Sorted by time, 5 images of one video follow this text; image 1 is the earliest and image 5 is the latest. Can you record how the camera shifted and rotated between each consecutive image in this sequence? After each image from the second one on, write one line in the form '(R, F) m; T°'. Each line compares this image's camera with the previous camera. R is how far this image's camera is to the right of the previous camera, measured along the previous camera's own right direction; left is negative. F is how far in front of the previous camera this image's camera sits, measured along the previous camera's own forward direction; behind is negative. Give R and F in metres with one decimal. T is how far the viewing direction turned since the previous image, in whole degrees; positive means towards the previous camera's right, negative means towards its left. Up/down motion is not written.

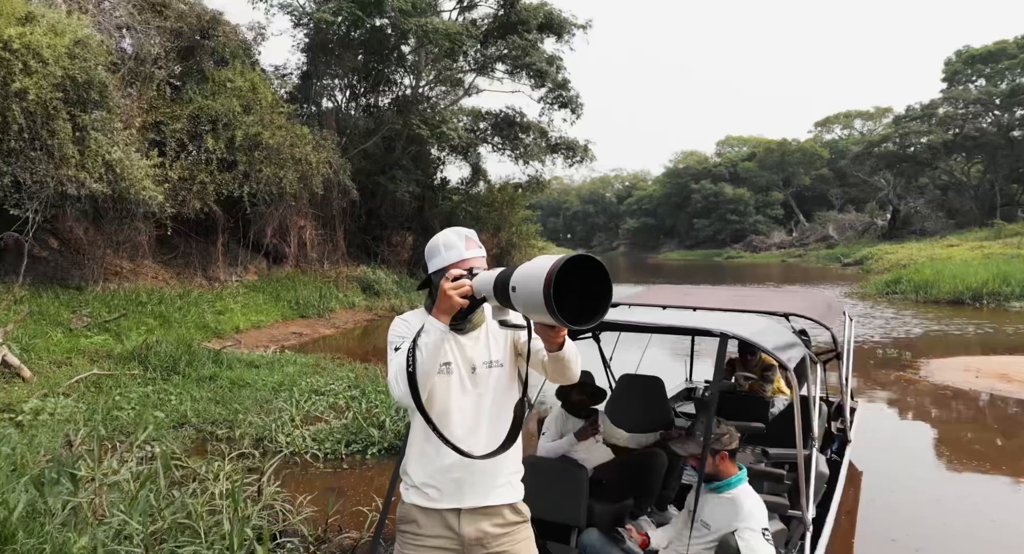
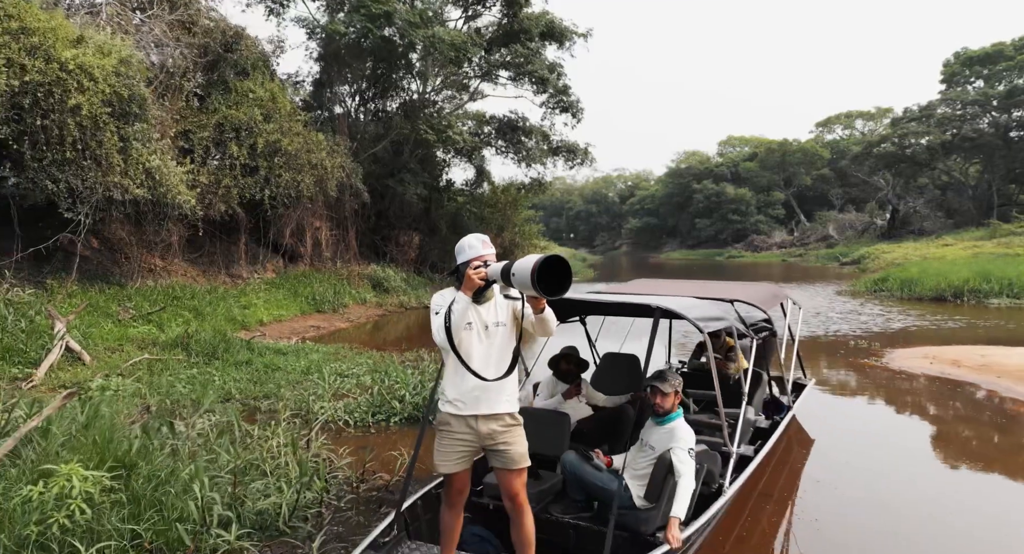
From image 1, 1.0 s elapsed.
(0.0, -0.8) m; 0°
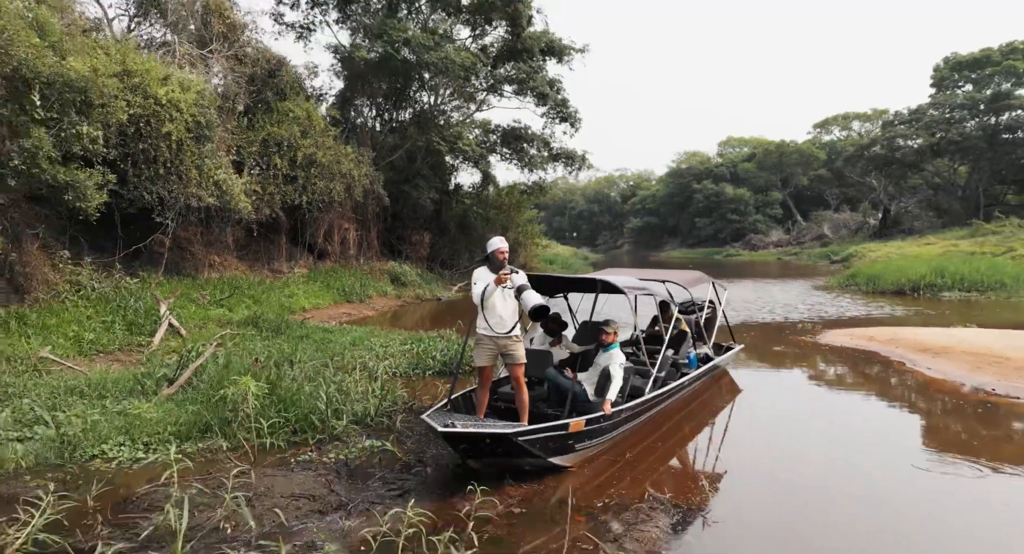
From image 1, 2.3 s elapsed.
(0.0, -2.0) m; 0°
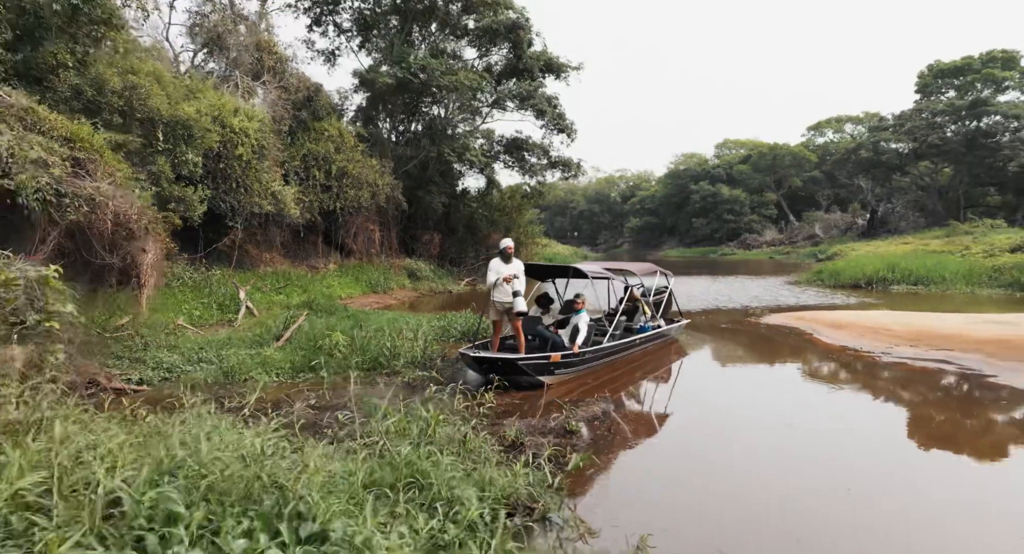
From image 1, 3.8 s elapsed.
(0.0, -2.6) m; 0°
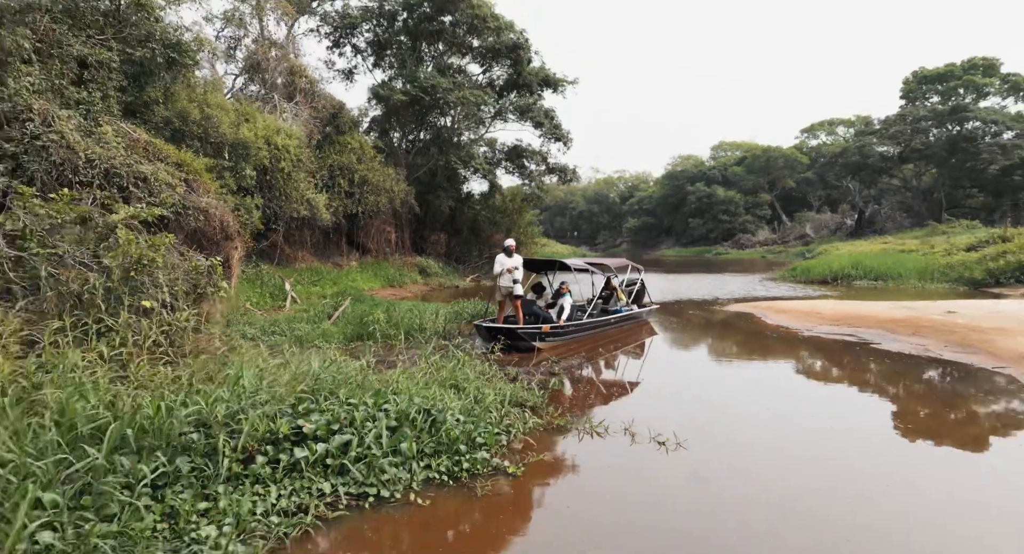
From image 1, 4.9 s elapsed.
(0.0, -2.3) m; 0°
